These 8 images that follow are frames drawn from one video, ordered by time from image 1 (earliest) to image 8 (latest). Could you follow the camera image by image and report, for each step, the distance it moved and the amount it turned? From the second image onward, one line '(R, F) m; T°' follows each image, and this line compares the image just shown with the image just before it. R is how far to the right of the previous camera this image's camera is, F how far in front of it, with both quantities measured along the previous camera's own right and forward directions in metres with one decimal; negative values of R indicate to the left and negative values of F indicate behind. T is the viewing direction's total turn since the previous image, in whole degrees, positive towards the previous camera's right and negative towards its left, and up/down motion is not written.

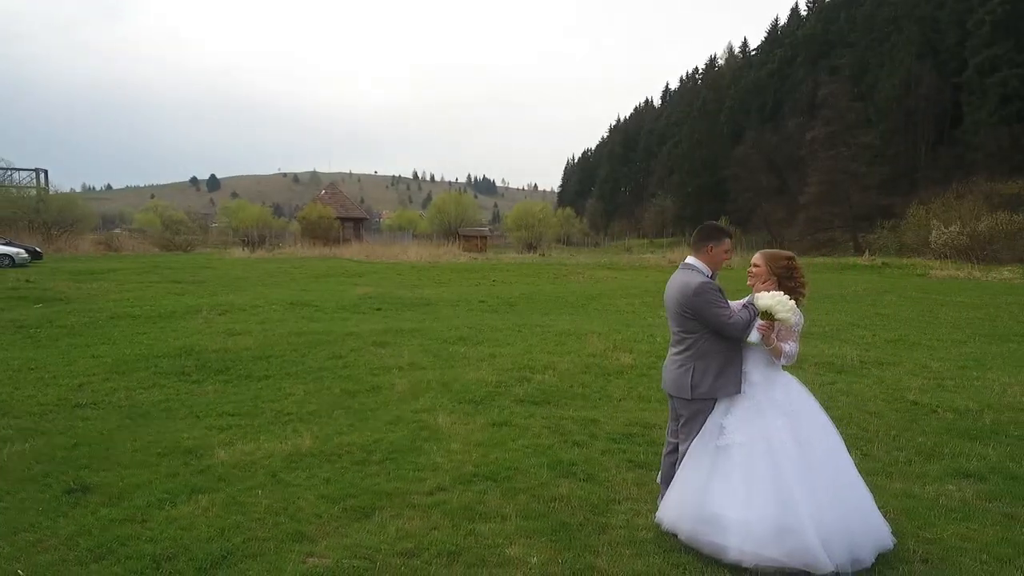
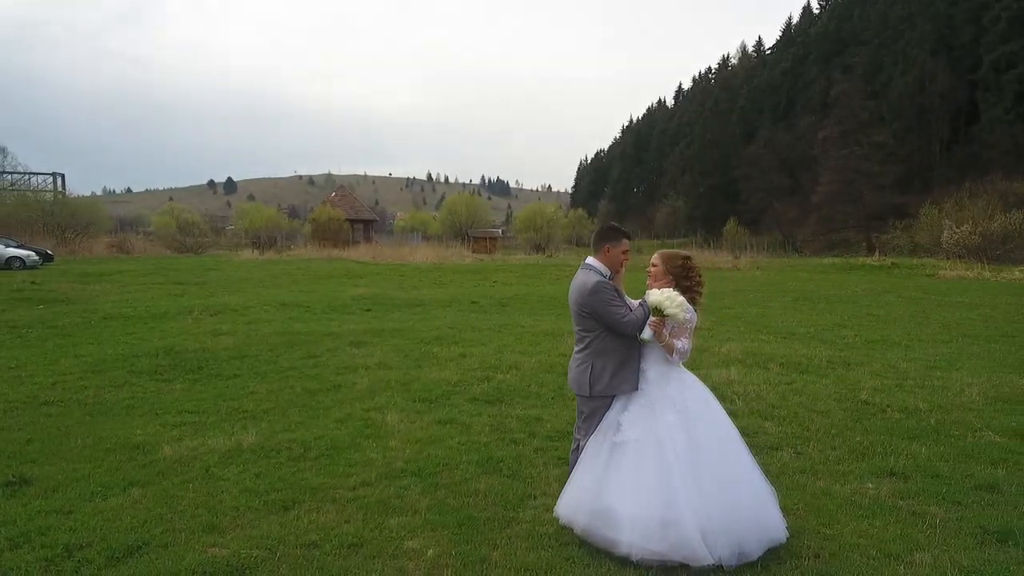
(+0.8, -0.1) m; -1°
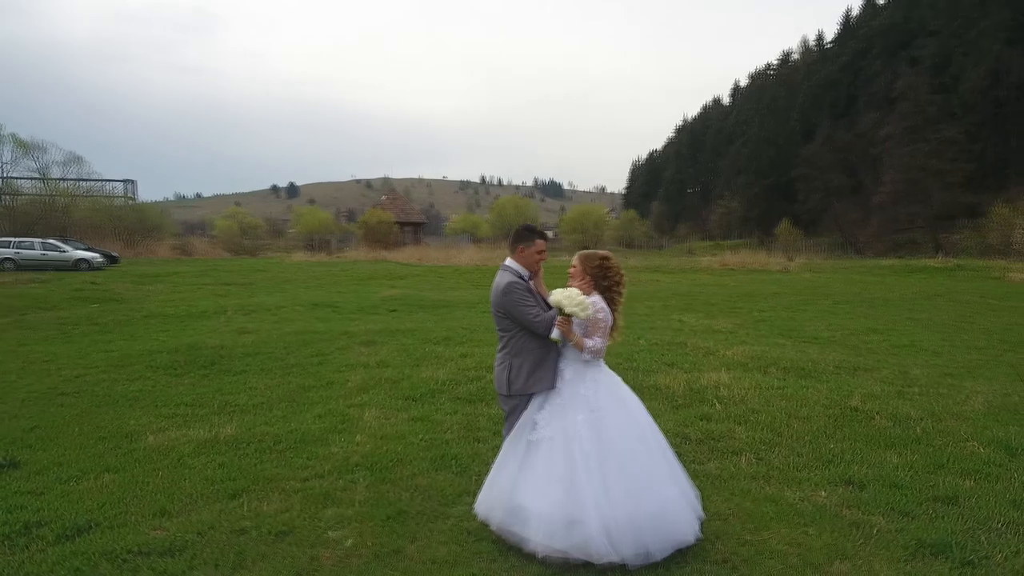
(+0.9, 0.0) m; -5°
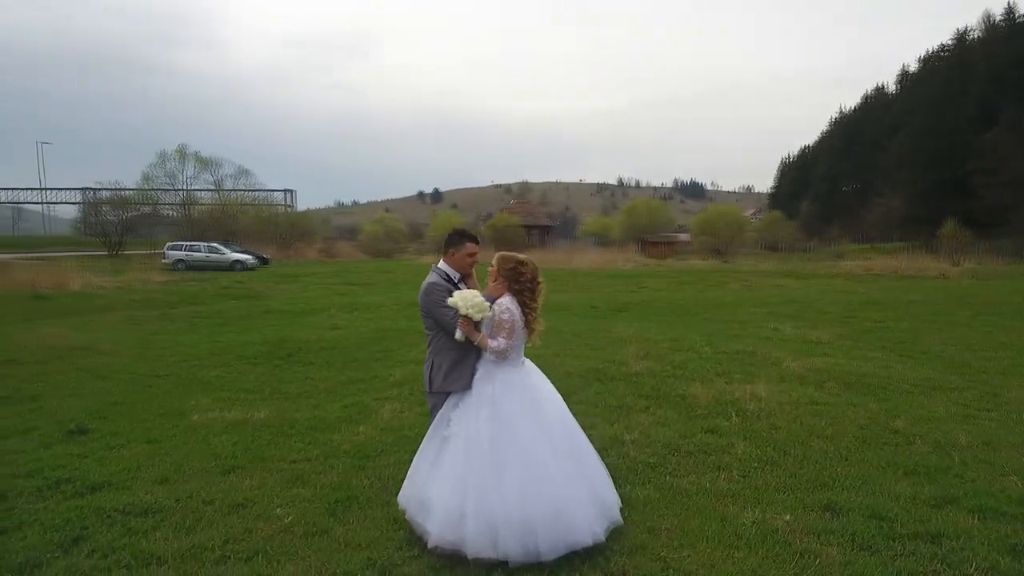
(+1.5, +0.1) m; -13°
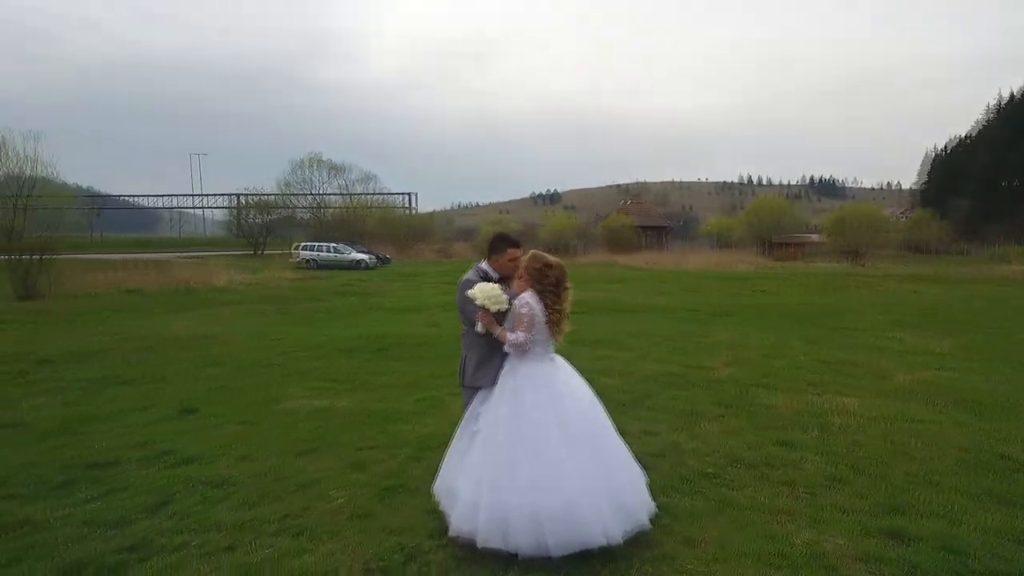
(+0.6, 0.0) m; -11°
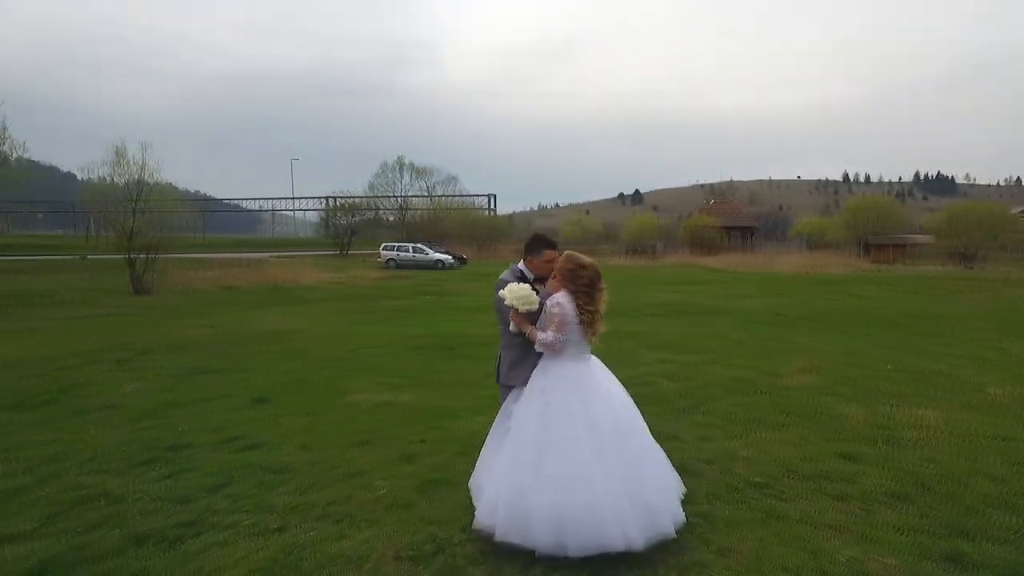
(+0.3, 0.0) m; -7°
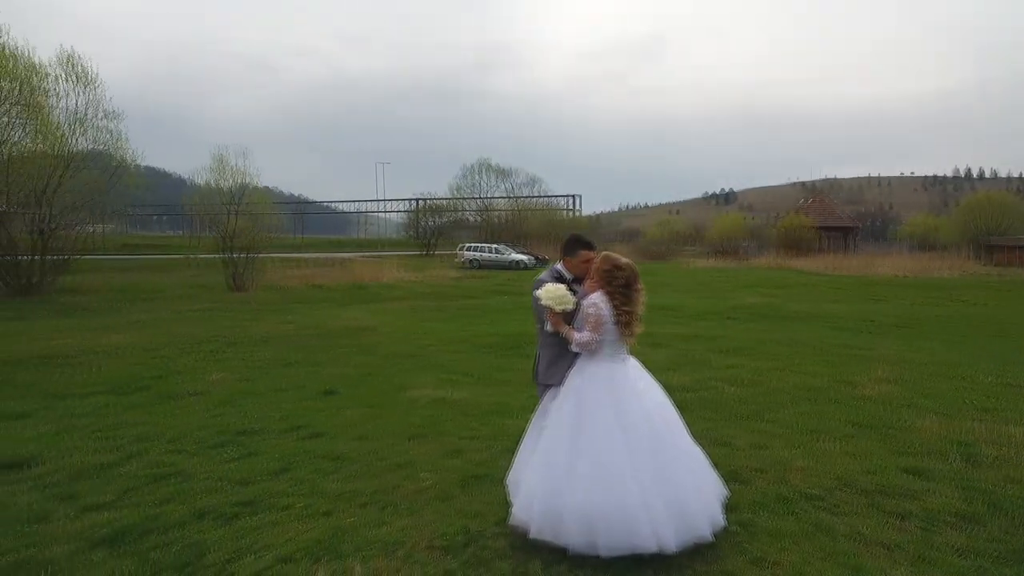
(+0.4, 0.0) m; -8°
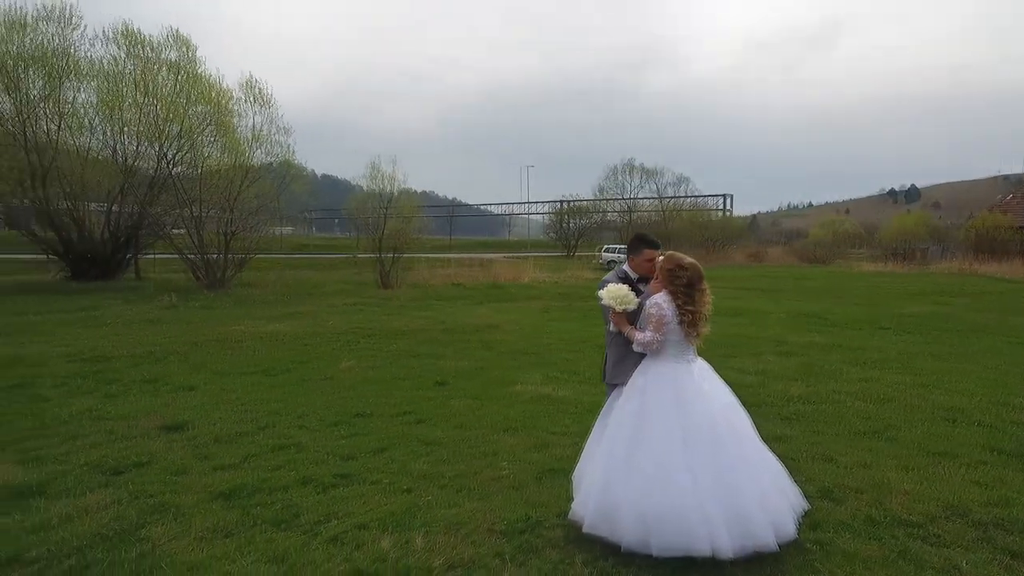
(+0.6, -0.1) m; -13°
